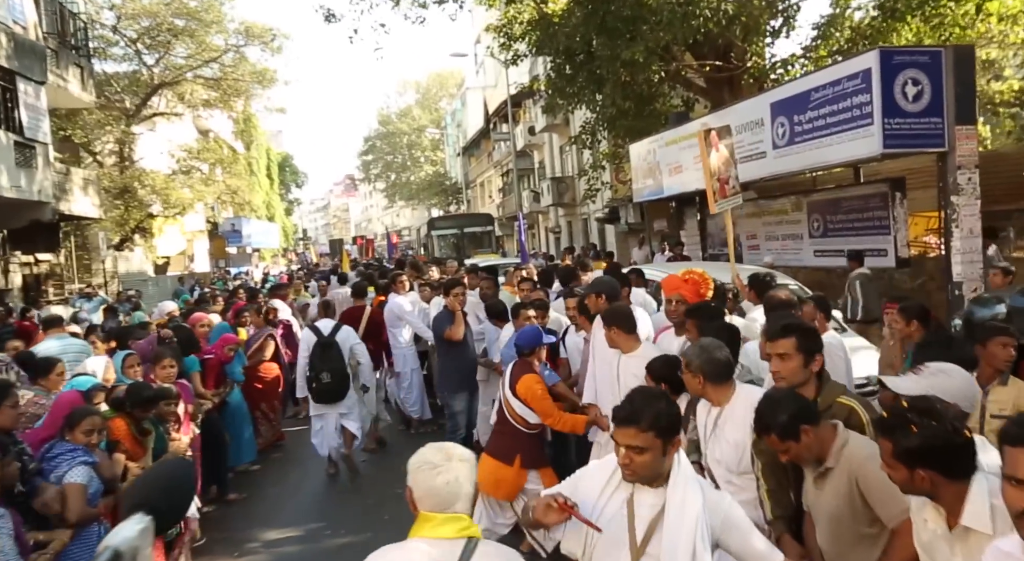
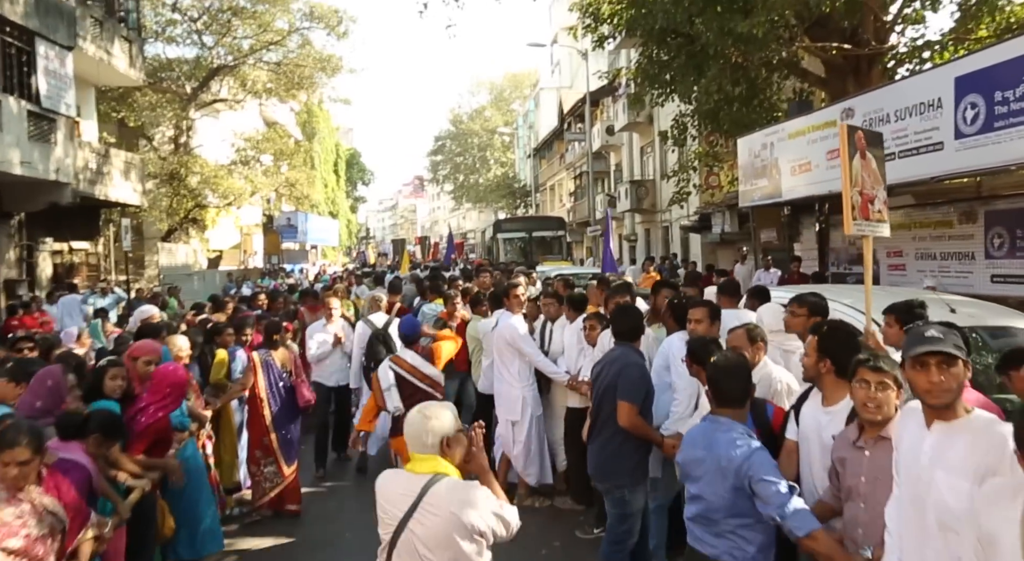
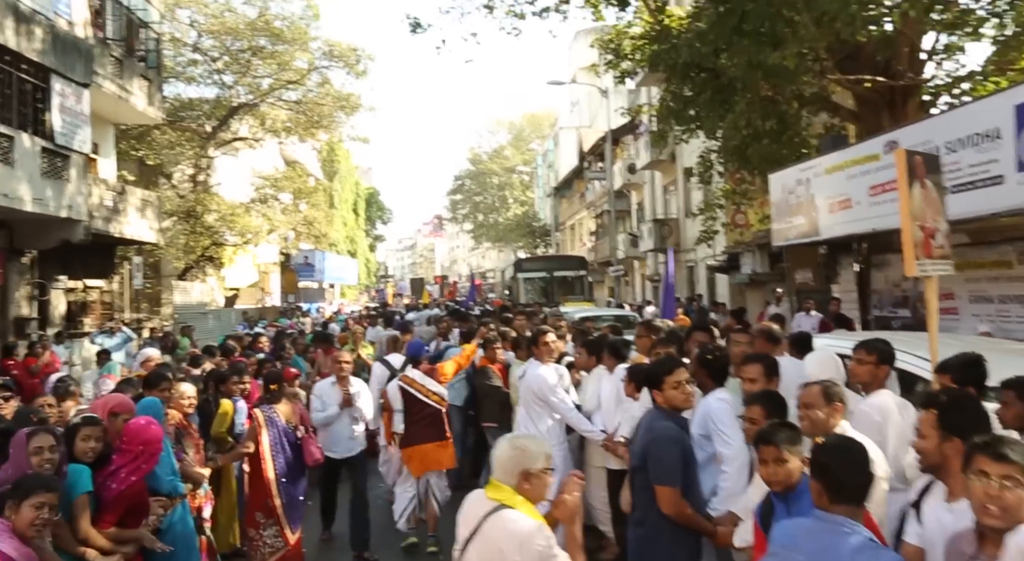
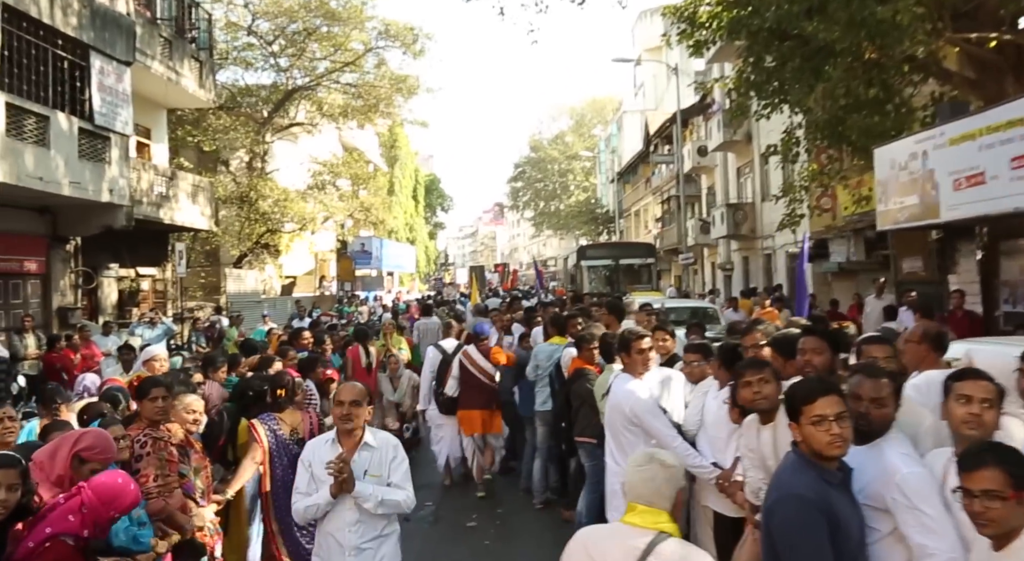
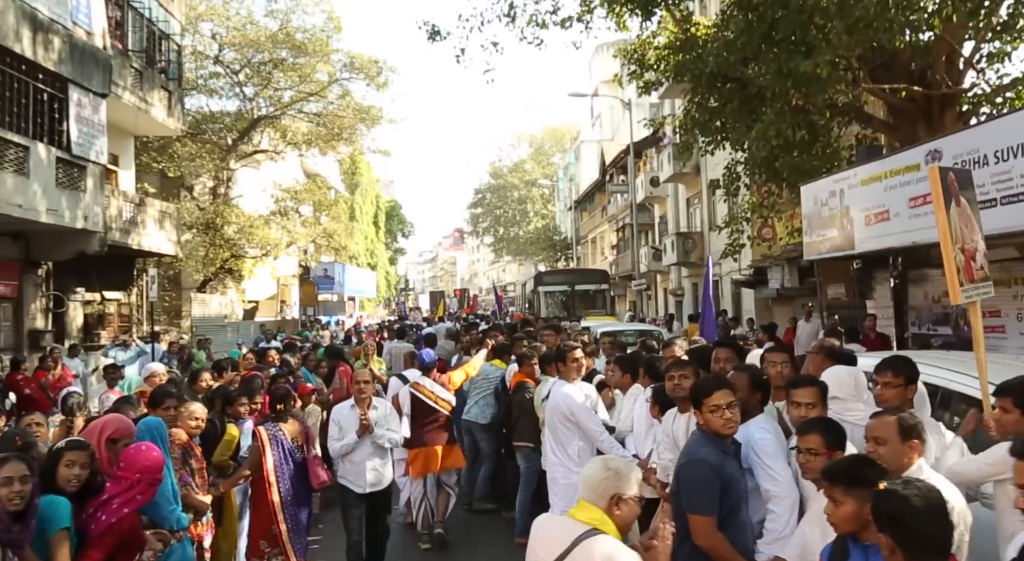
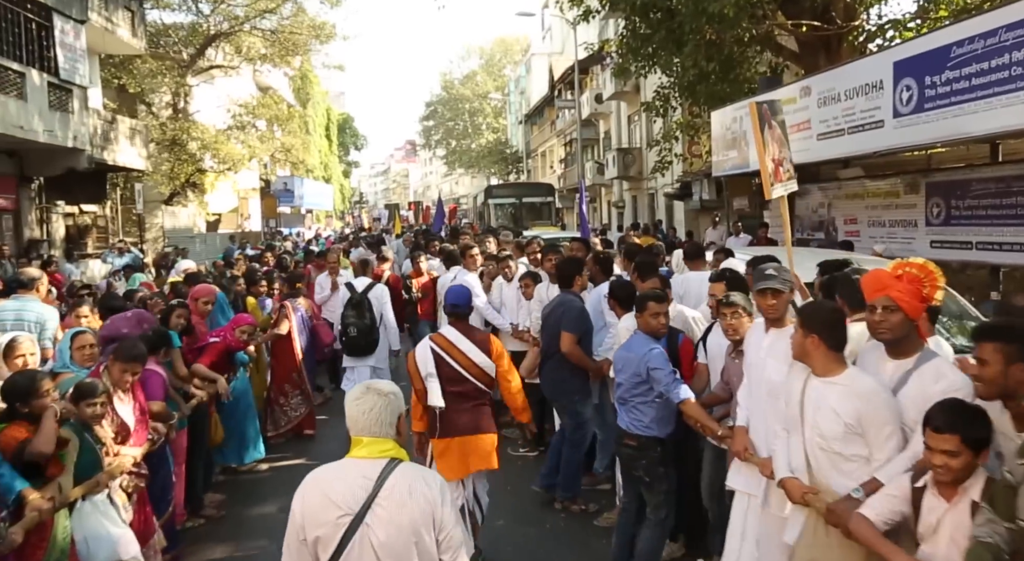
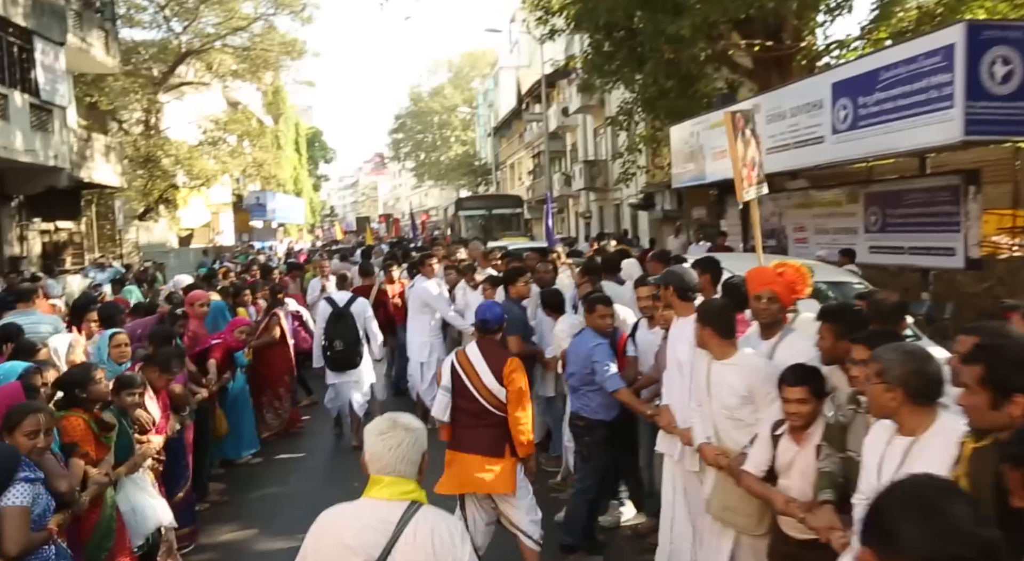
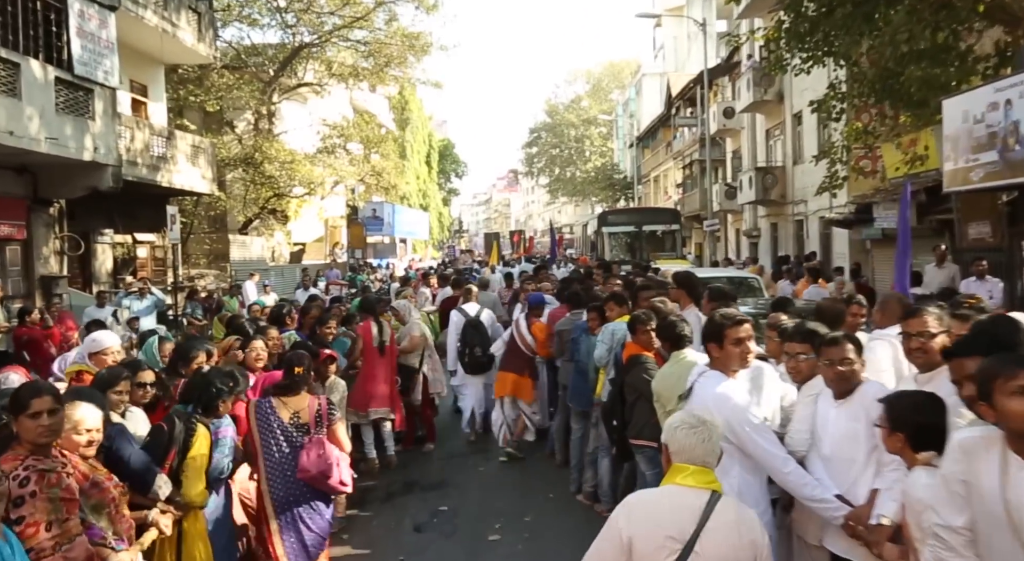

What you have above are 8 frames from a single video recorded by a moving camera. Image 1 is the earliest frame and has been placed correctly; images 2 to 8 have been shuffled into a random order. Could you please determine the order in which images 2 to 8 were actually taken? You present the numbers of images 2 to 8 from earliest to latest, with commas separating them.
7, 6, 2, 3, 5, 4, 8
